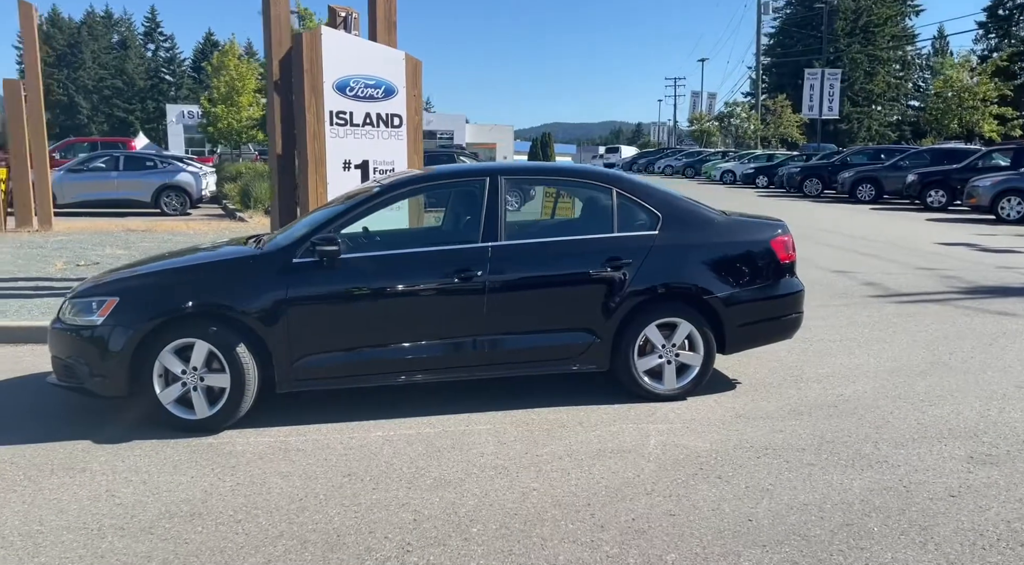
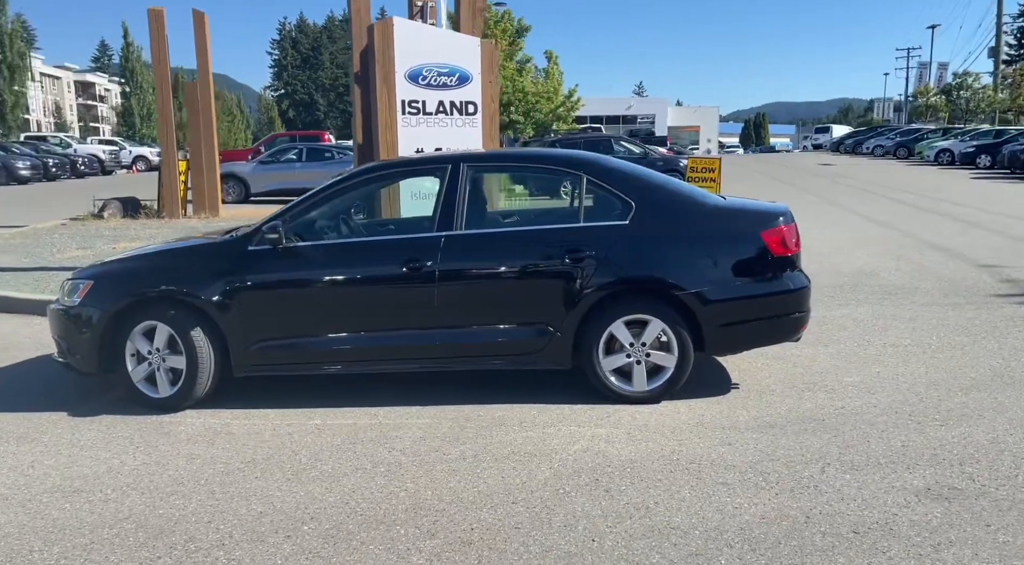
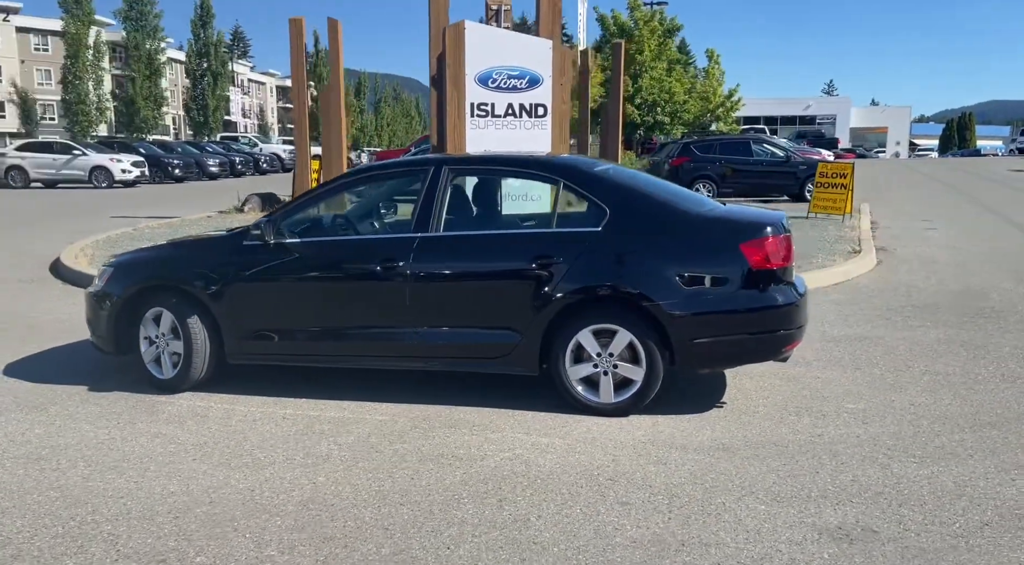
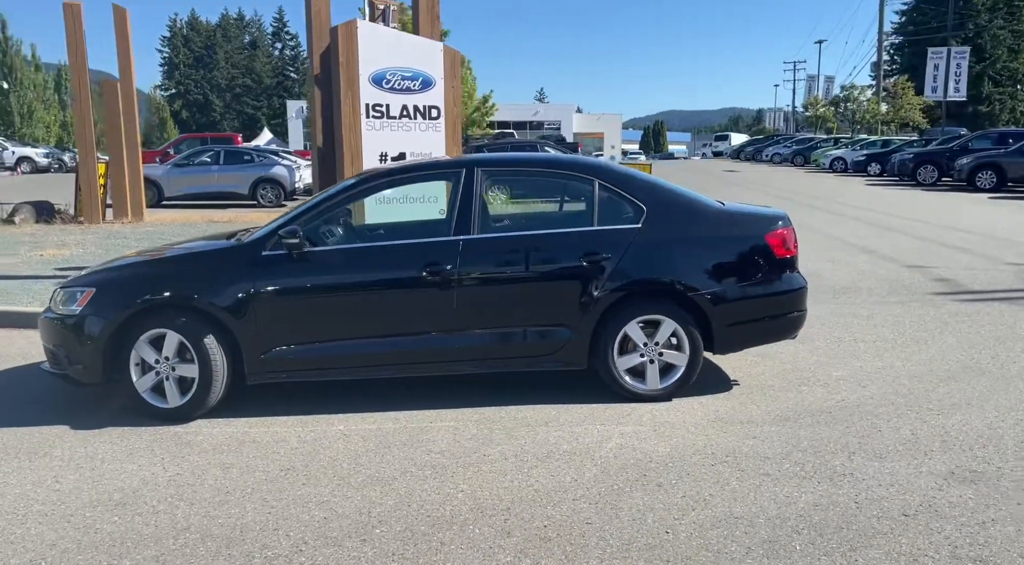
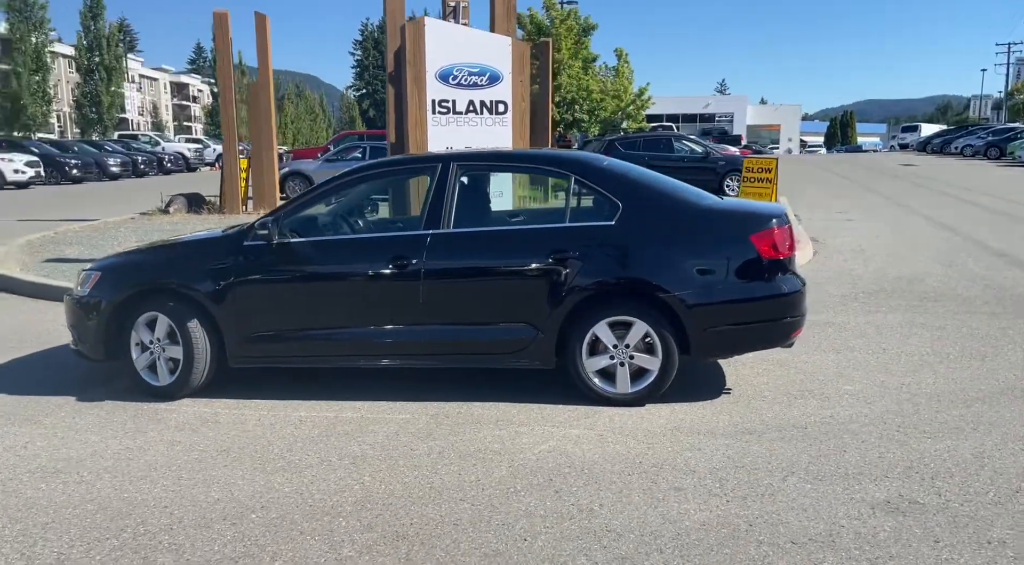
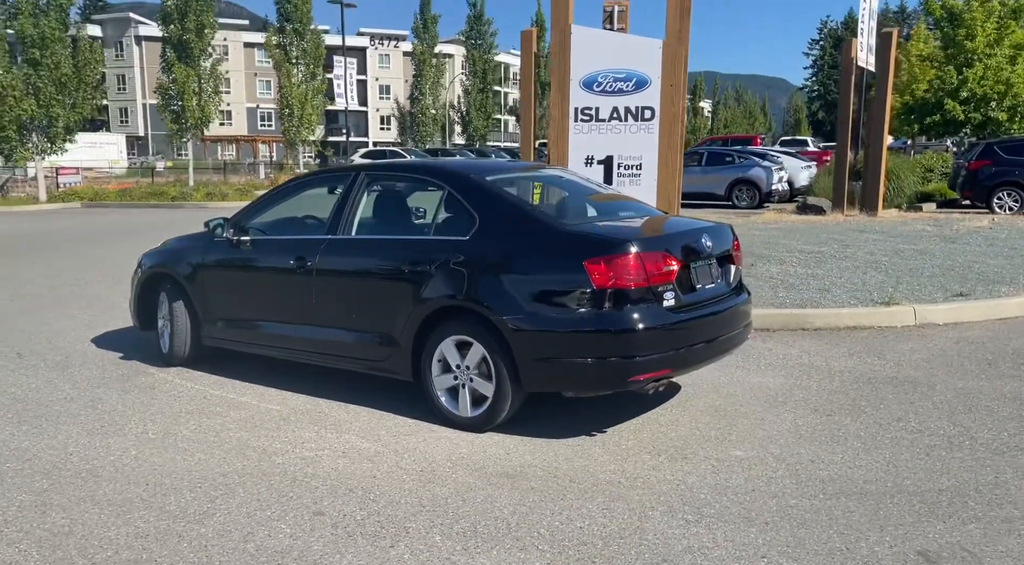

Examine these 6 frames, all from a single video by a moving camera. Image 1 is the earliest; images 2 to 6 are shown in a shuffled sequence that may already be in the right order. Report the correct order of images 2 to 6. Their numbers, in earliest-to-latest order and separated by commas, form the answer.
4, 2, 5, 3, 6
